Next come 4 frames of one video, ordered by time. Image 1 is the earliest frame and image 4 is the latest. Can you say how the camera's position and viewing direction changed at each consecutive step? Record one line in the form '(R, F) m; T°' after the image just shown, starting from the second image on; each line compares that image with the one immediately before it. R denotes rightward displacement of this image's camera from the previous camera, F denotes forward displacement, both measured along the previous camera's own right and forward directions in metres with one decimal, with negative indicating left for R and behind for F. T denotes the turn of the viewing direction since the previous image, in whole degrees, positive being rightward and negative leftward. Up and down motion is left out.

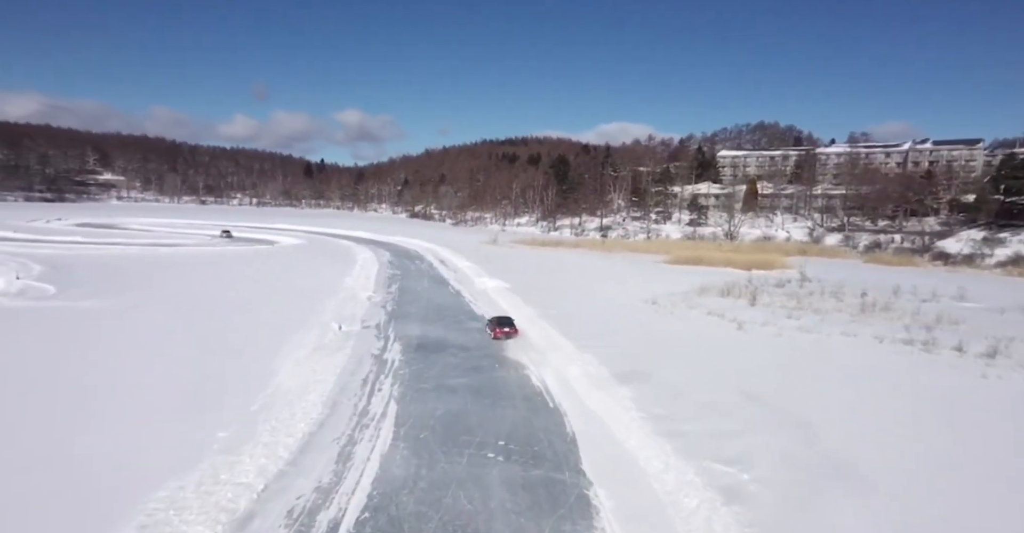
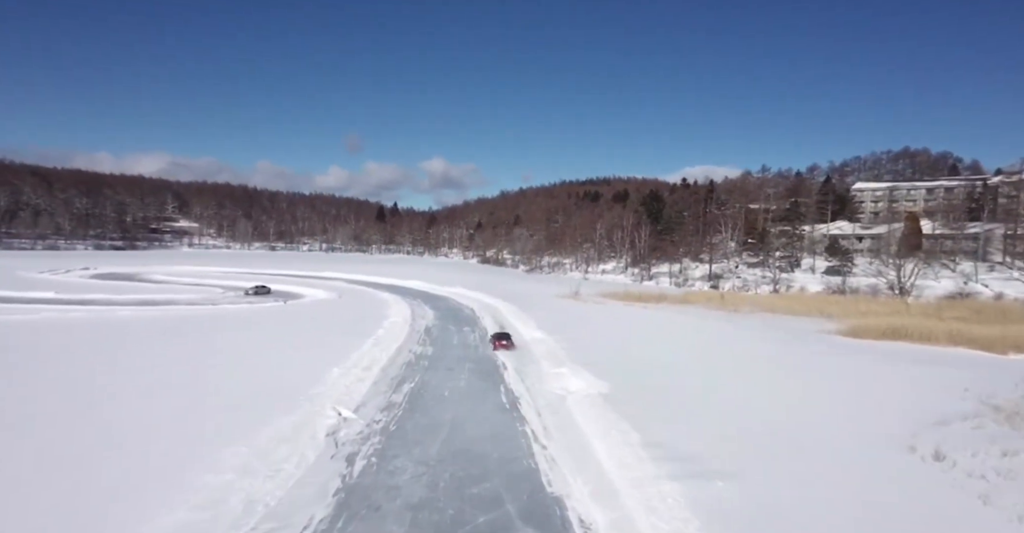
(-0.5, +10.1) m; -7°
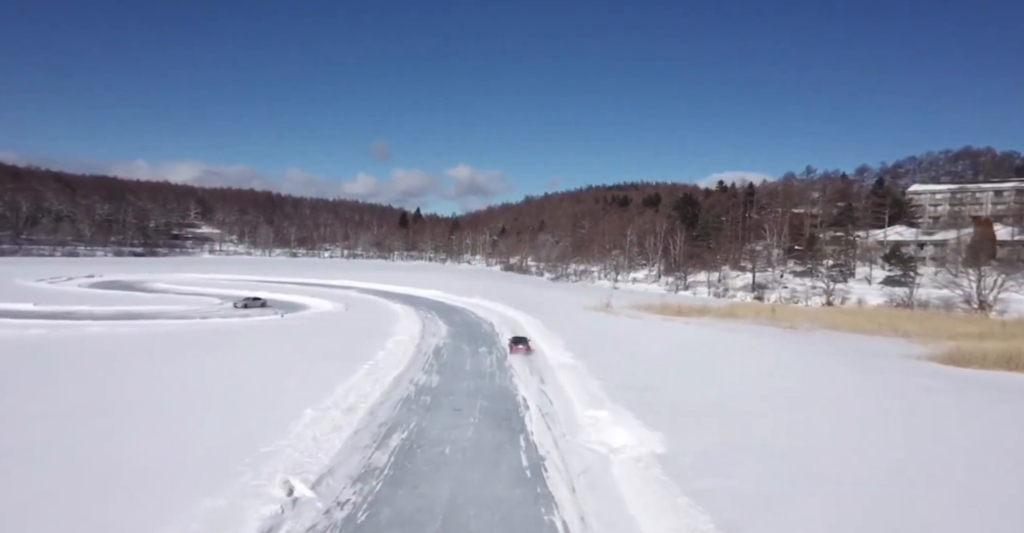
(0.0, +3.3) m; -2°
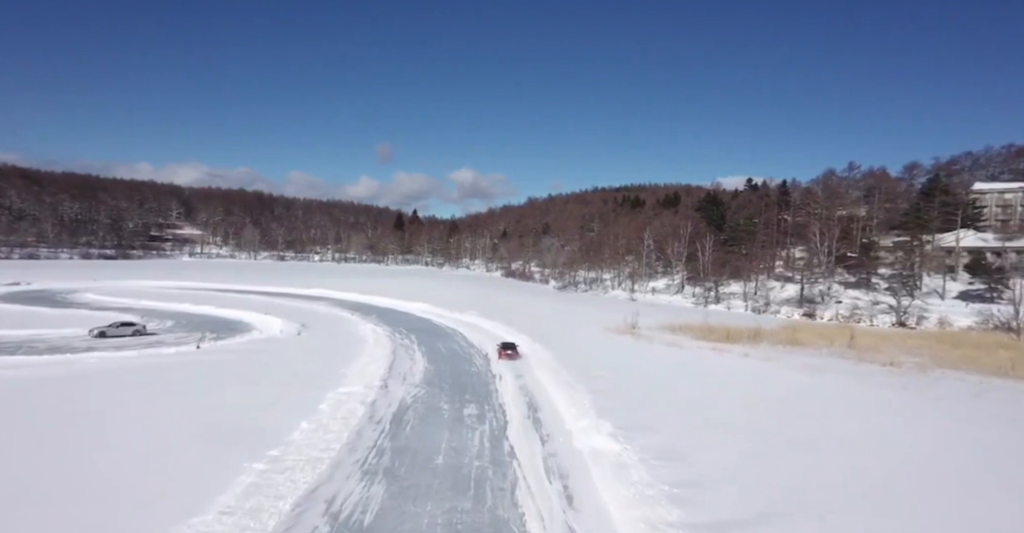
(0.0, +6.8) m; 0°
